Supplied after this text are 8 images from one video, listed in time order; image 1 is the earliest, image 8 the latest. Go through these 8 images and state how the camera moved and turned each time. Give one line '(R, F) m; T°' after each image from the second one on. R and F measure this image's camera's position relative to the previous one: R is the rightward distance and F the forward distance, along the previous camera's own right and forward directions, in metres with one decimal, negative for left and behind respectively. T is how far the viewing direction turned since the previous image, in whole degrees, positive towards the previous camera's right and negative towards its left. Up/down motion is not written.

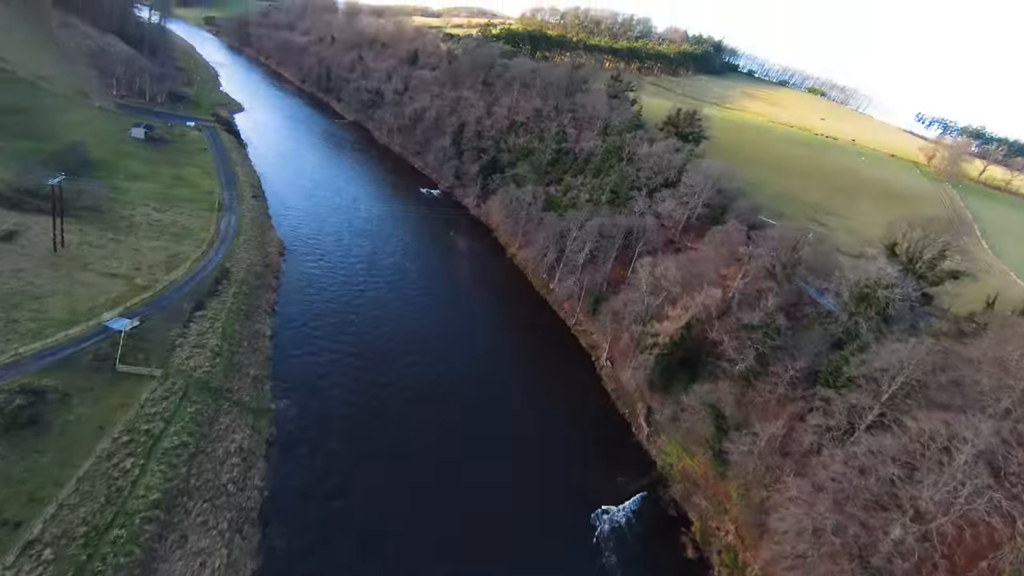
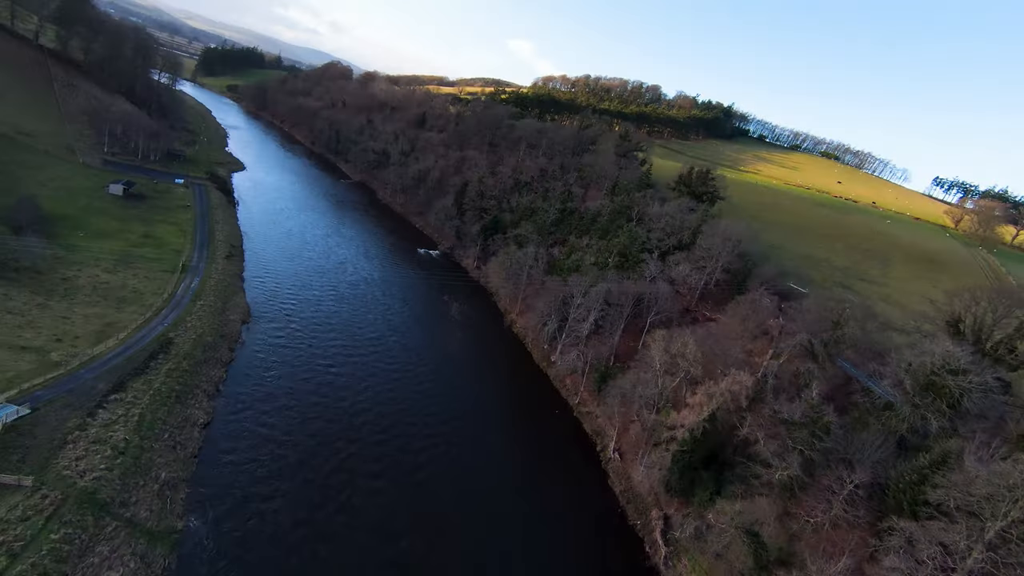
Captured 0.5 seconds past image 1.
(+1.5, +5.2) m; -2°
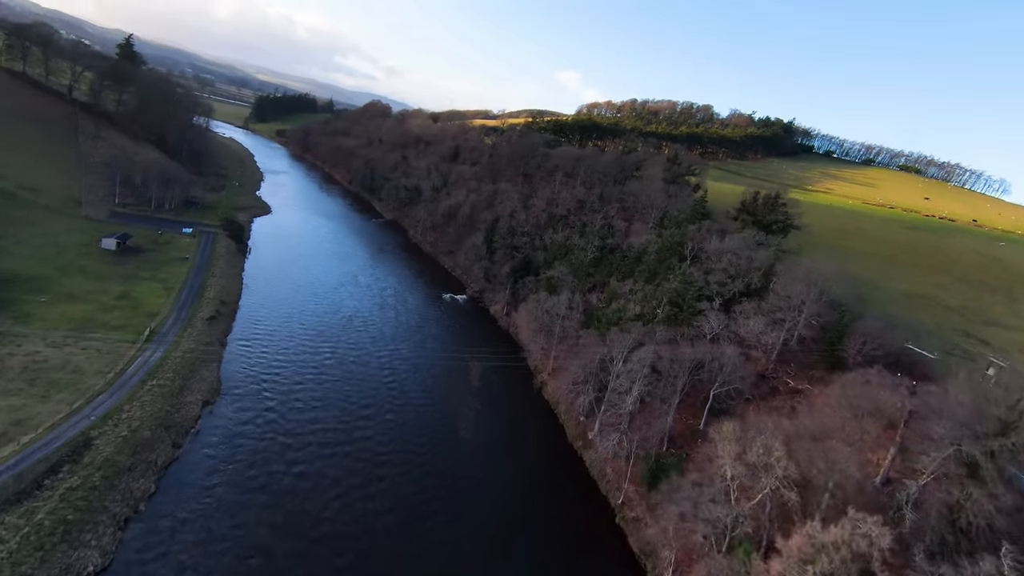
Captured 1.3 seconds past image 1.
(+2.1, +8.1) m; -6°
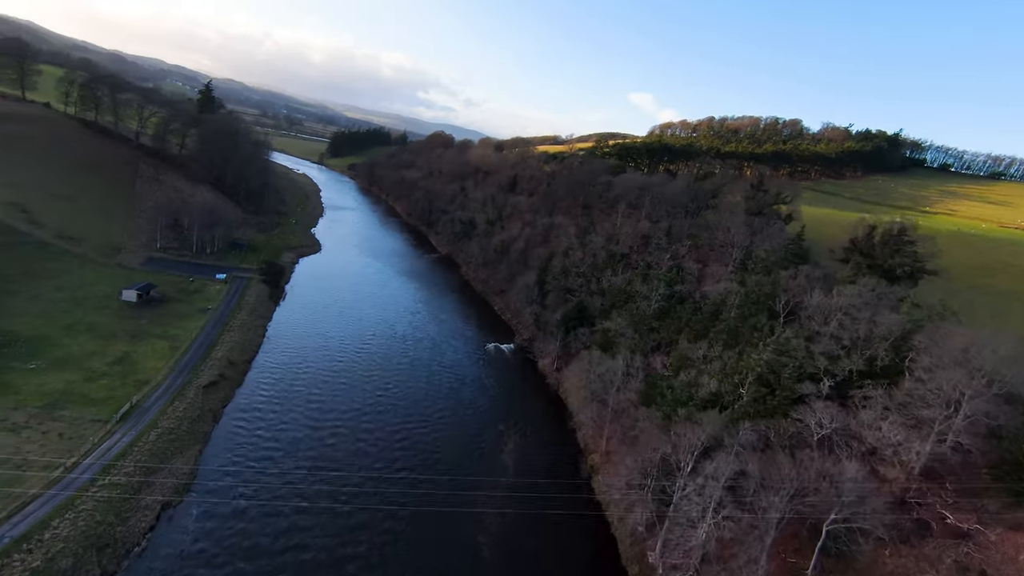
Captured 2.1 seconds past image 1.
(+2.2, +7.5) m; -8°
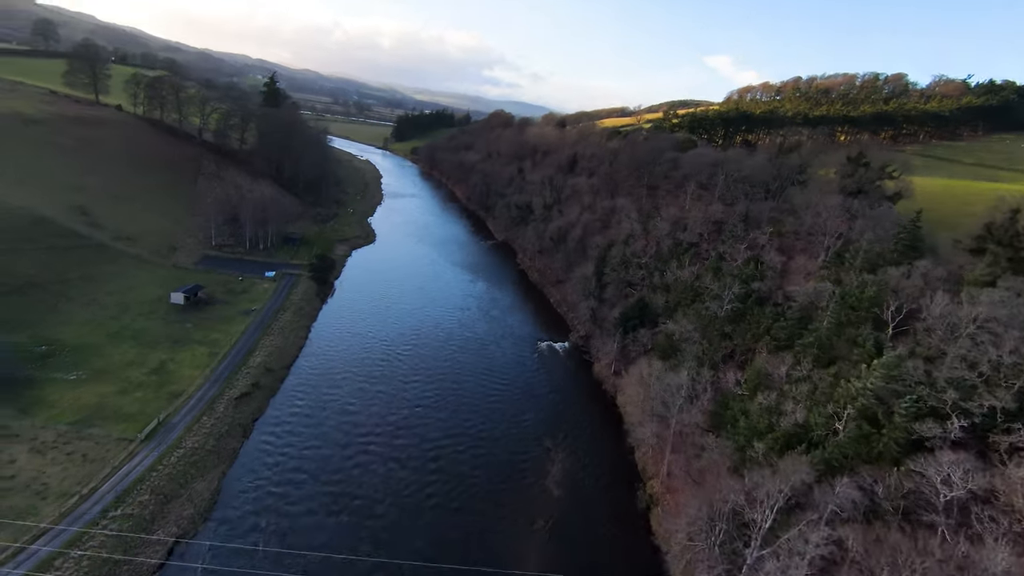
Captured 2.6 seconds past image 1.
(+1.5, +4.3) m; -8°
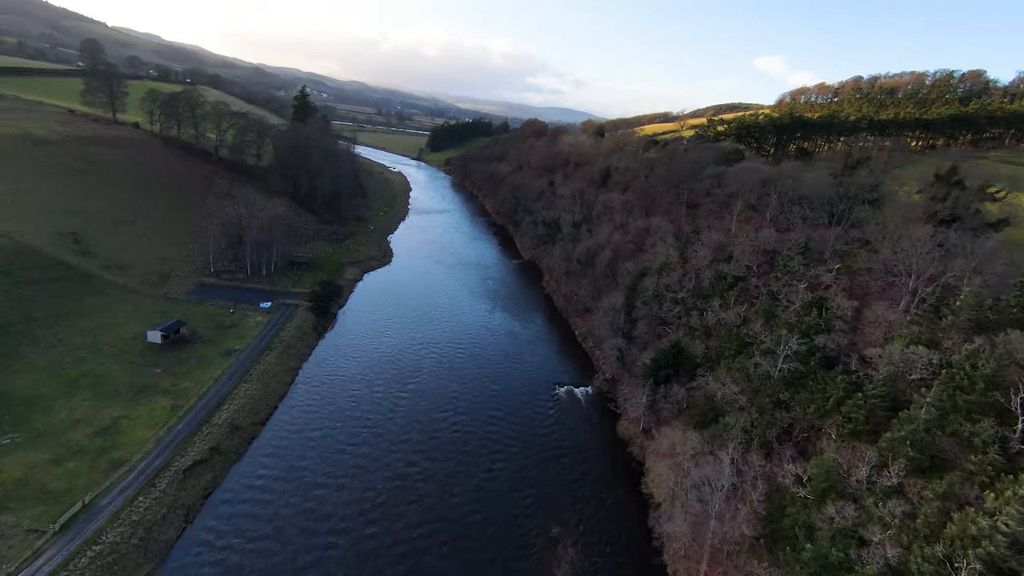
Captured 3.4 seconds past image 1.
(+2.3, +6.2) m; -5°
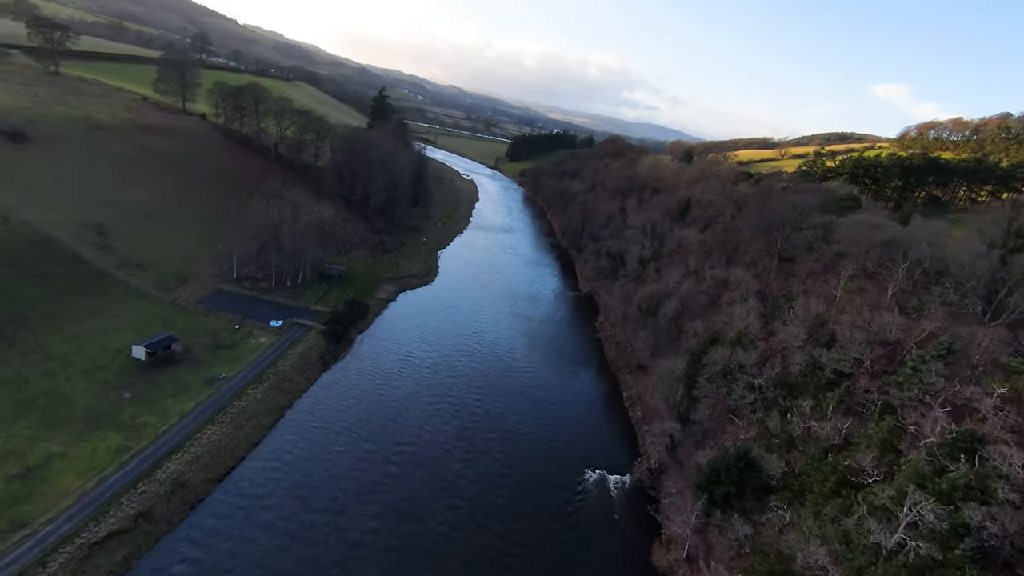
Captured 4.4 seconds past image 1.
(+2.4, +7.7) m; -8°
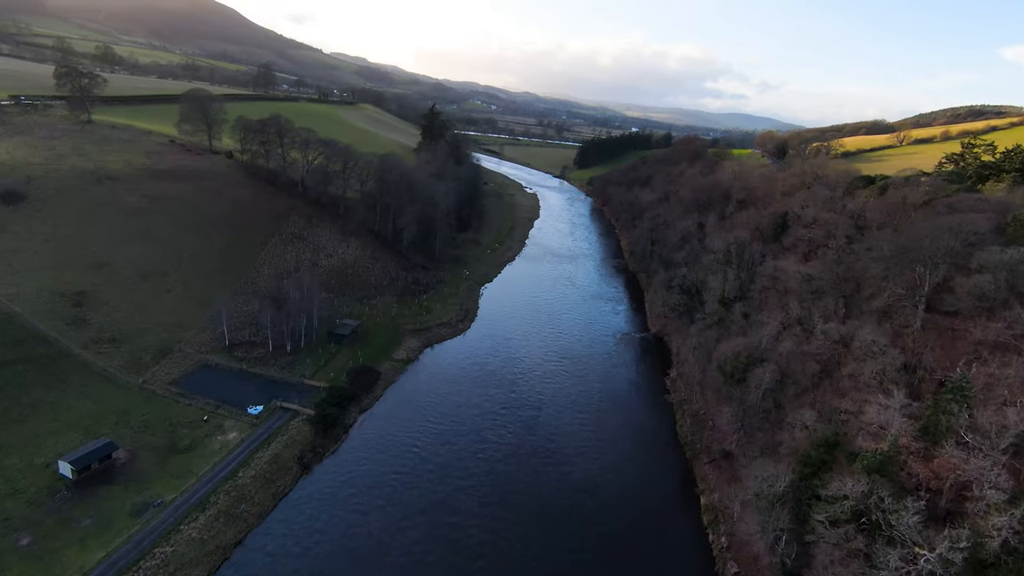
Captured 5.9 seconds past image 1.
(+3.6, +11.1) m; -9°
